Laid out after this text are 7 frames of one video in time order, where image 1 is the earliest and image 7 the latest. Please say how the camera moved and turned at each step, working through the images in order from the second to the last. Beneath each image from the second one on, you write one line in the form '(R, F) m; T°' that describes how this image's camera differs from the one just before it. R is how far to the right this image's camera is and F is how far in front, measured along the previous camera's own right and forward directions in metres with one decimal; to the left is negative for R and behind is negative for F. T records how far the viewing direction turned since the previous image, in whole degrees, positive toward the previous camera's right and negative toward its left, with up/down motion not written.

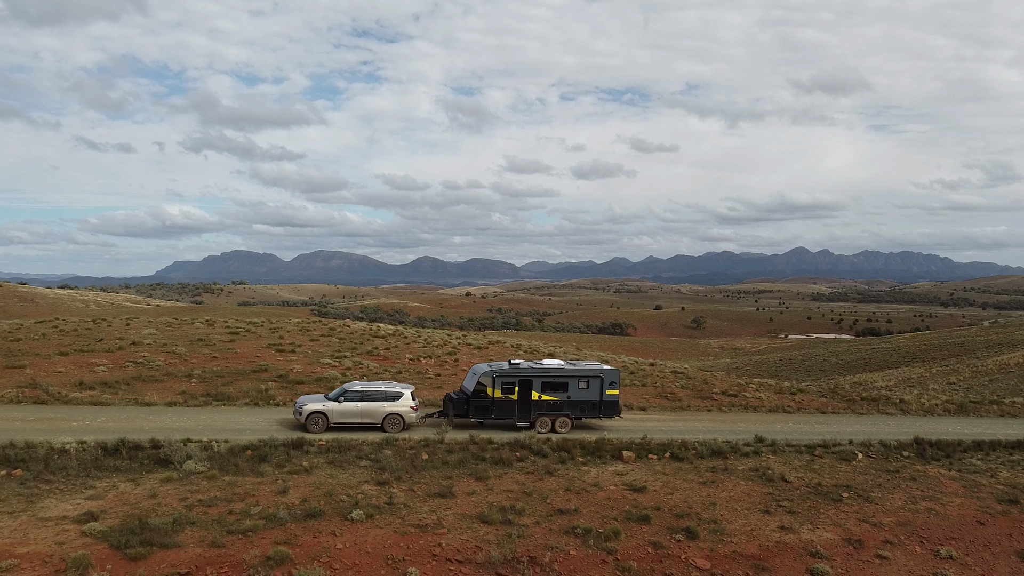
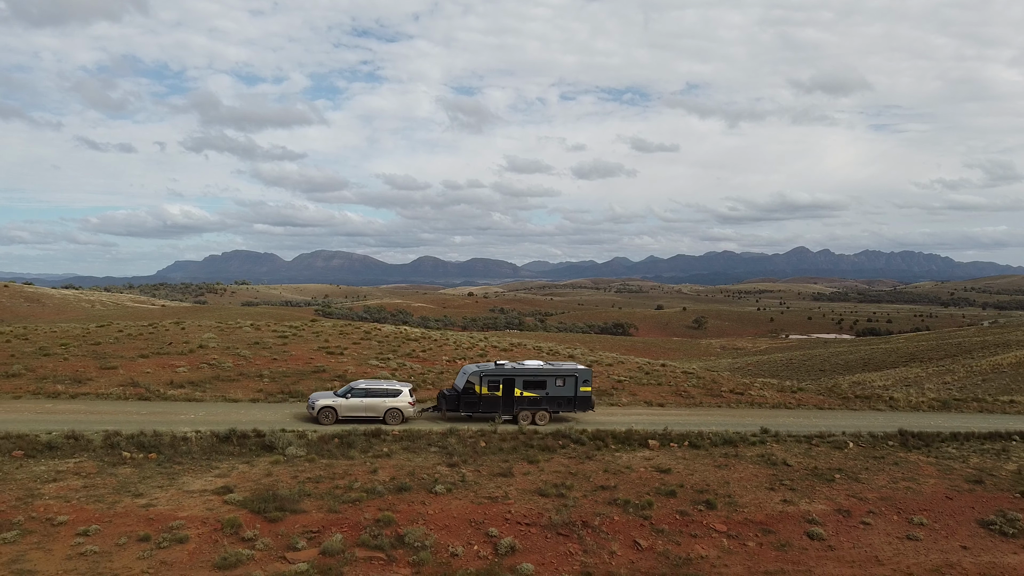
(-0.9, -2.5) m; 0°
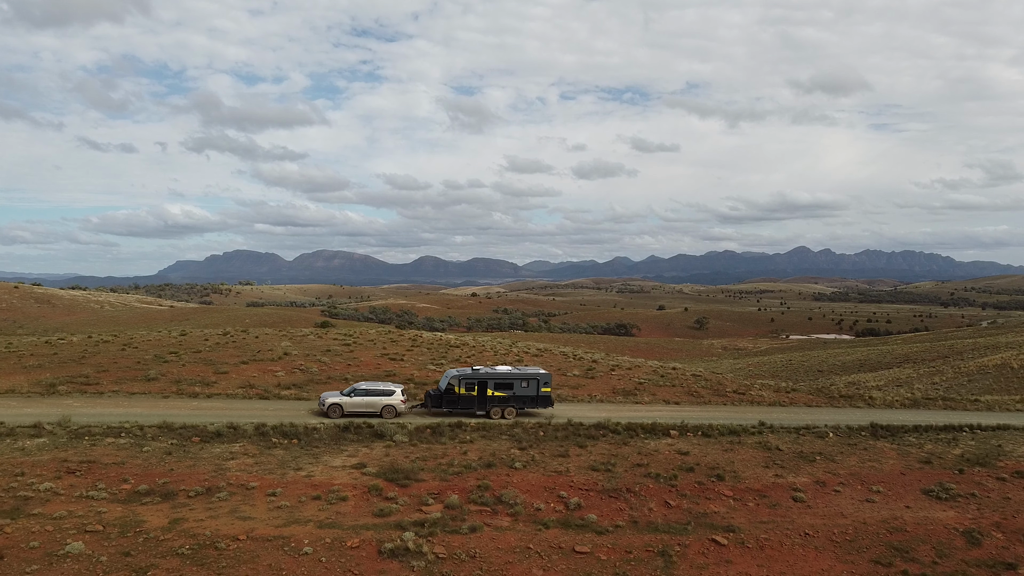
(-1.4, -4.4) m; 0°
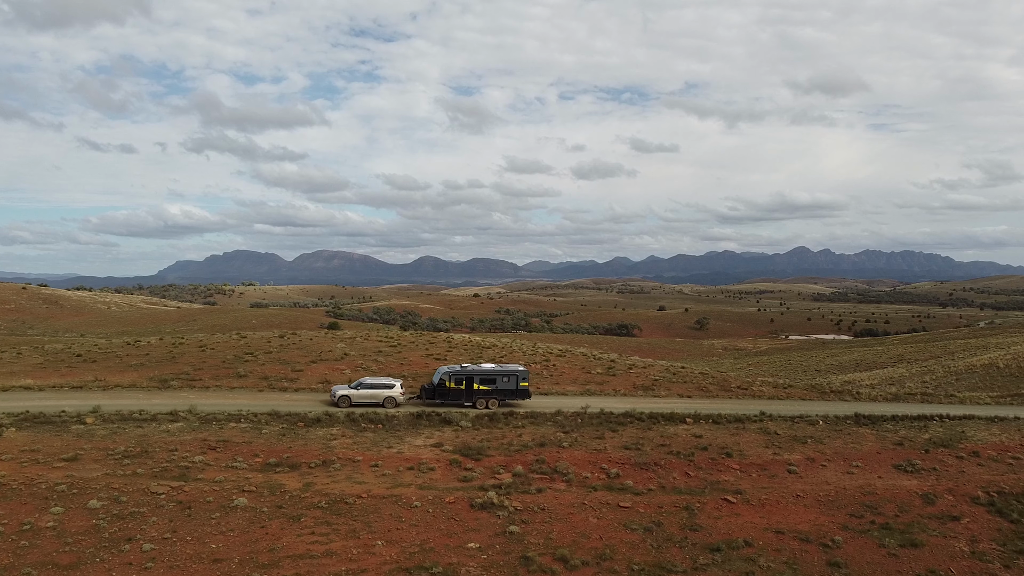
(-1.4, -4.1) m; 0°
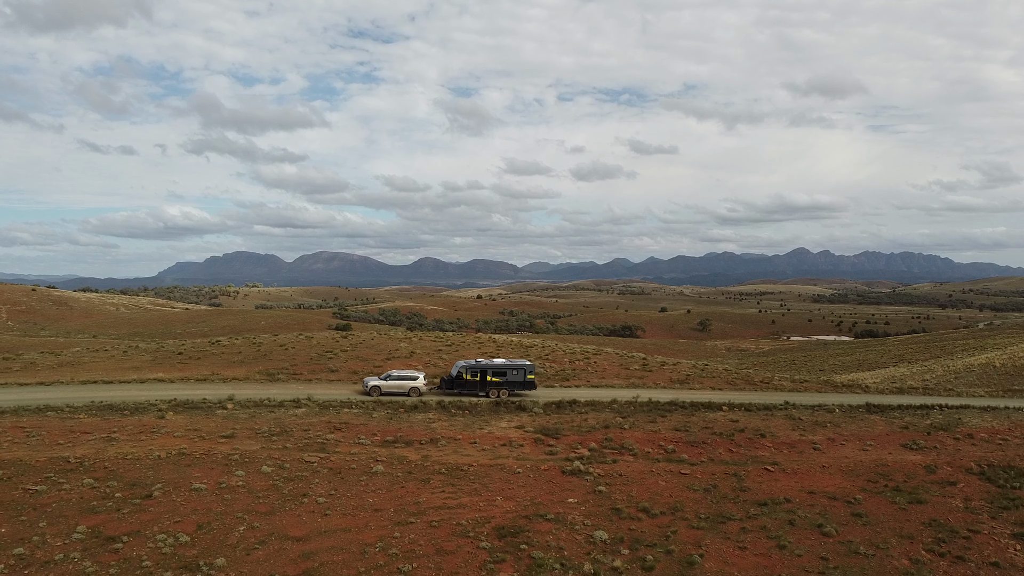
(-2.5, -4.2) m; 0°
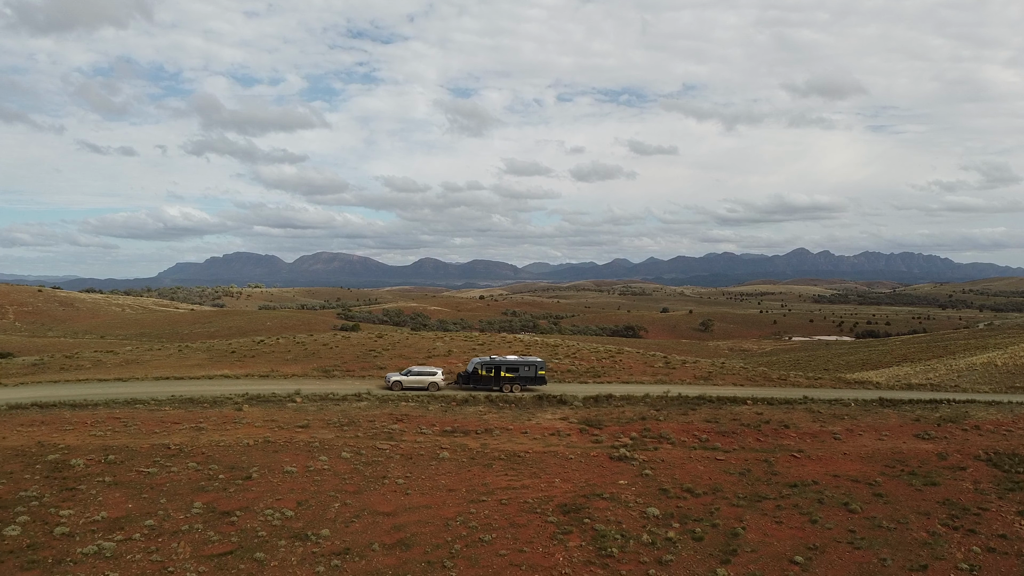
(-1.7, -2.3) m; 0°
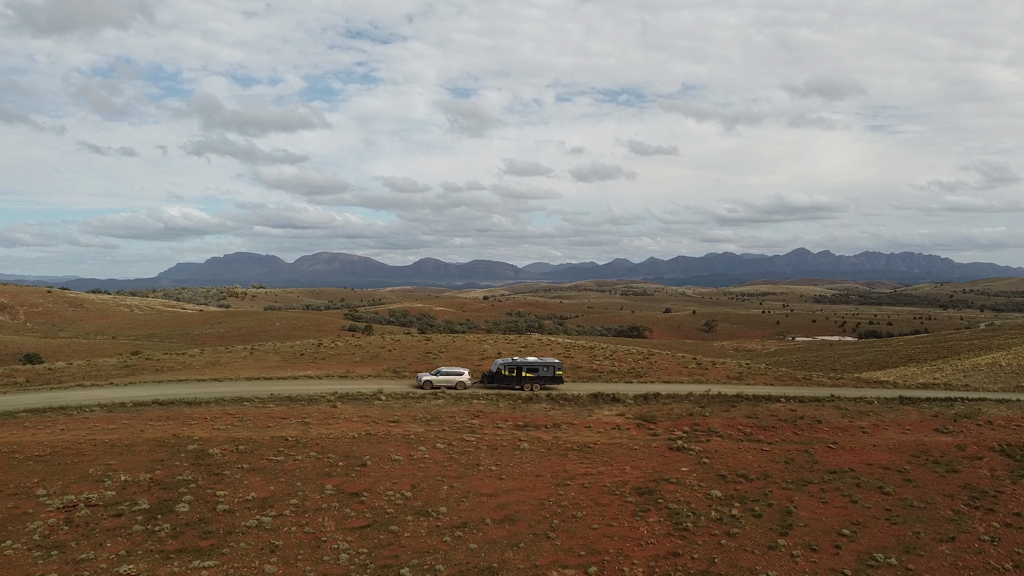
(-2.6, -3.2) m; 0°
